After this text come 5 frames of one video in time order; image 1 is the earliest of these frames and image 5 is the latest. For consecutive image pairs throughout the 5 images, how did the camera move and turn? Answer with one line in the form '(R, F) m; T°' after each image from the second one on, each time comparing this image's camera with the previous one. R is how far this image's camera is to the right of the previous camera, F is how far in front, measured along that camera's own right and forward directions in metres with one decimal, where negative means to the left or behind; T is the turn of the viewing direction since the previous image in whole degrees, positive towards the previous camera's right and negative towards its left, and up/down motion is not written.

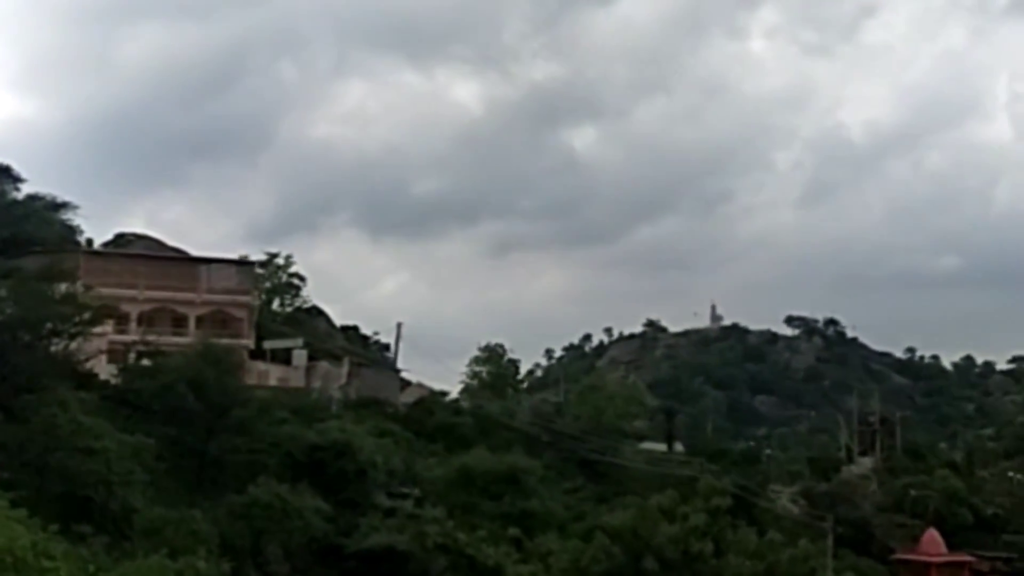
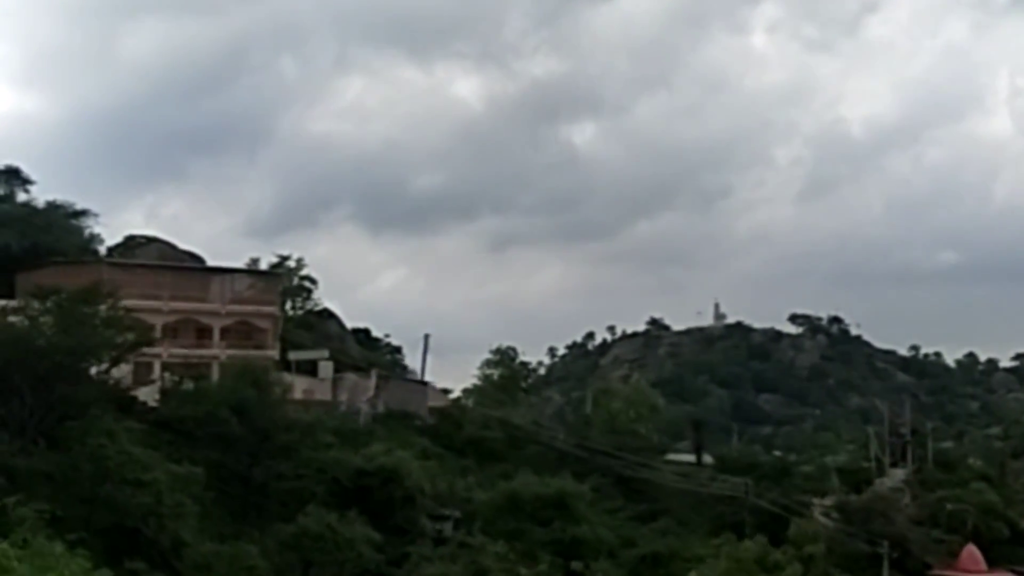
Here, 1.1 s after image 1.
(-1.0, +0.6) m; 0°
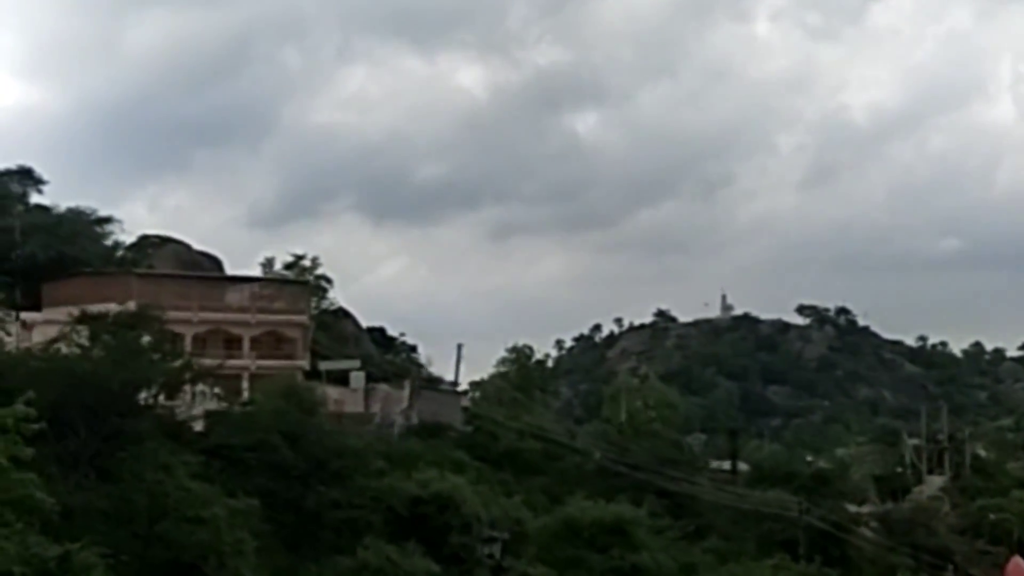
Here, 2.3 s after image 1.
(-1.0, +0.6) m; 0°
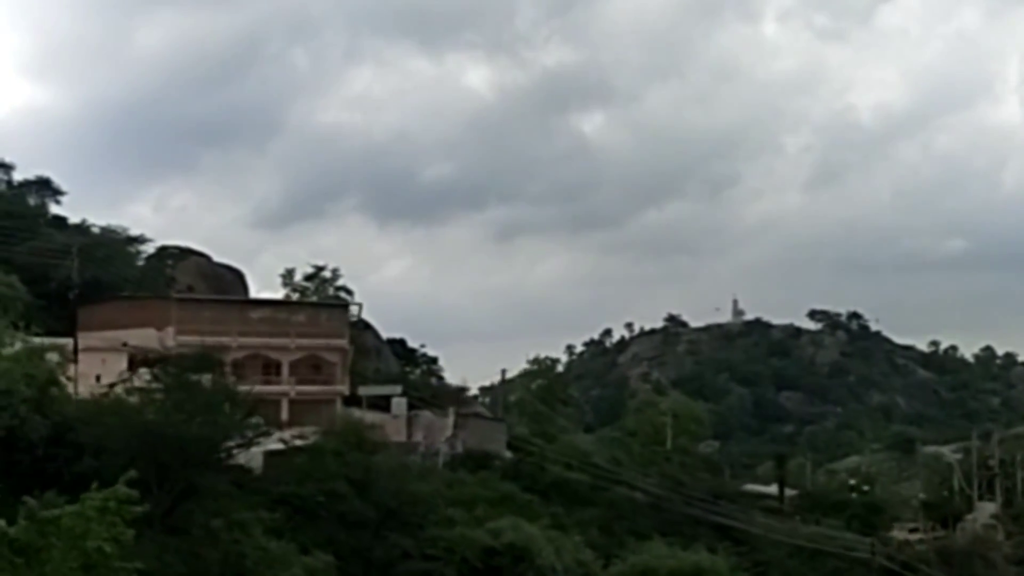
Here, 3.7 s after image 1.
(-1.3, +0.9) m; 0°
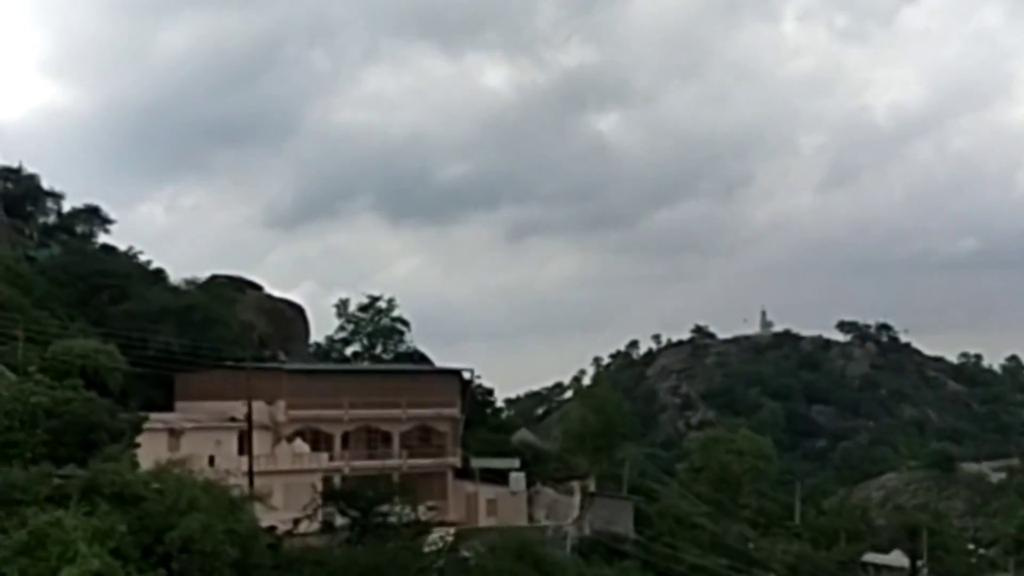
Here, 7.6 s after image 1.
(-3.4, +2.3) m; 0°
